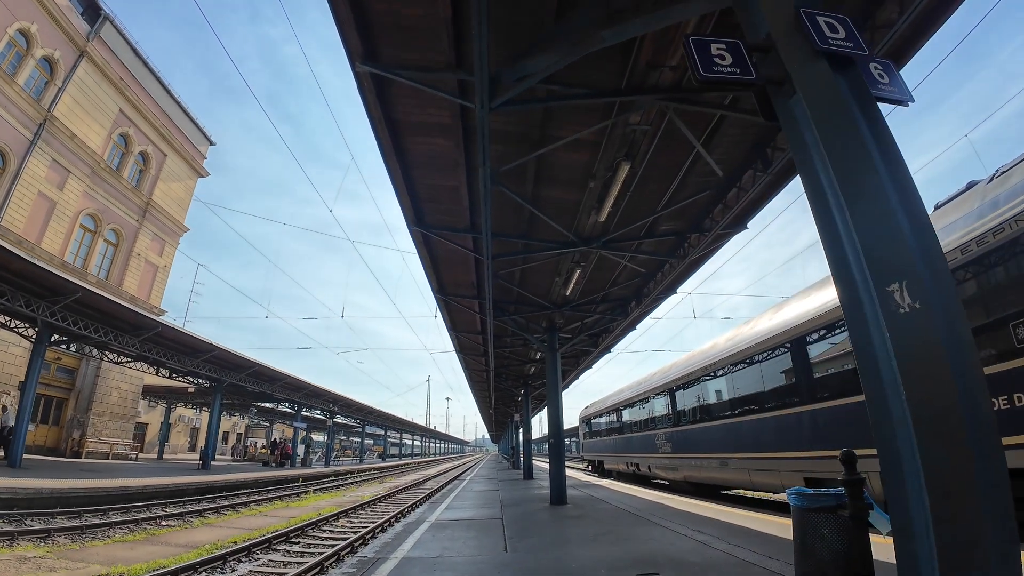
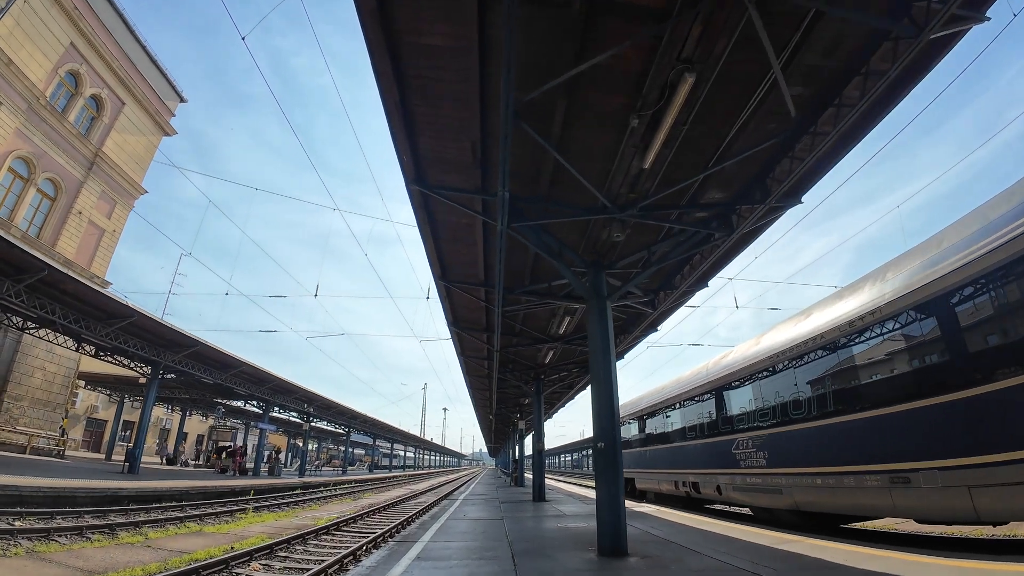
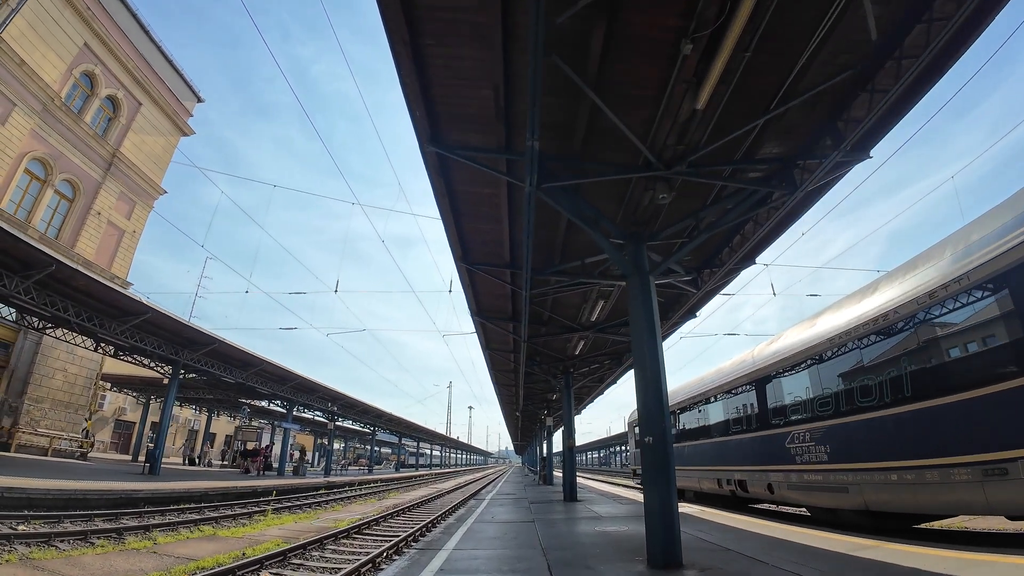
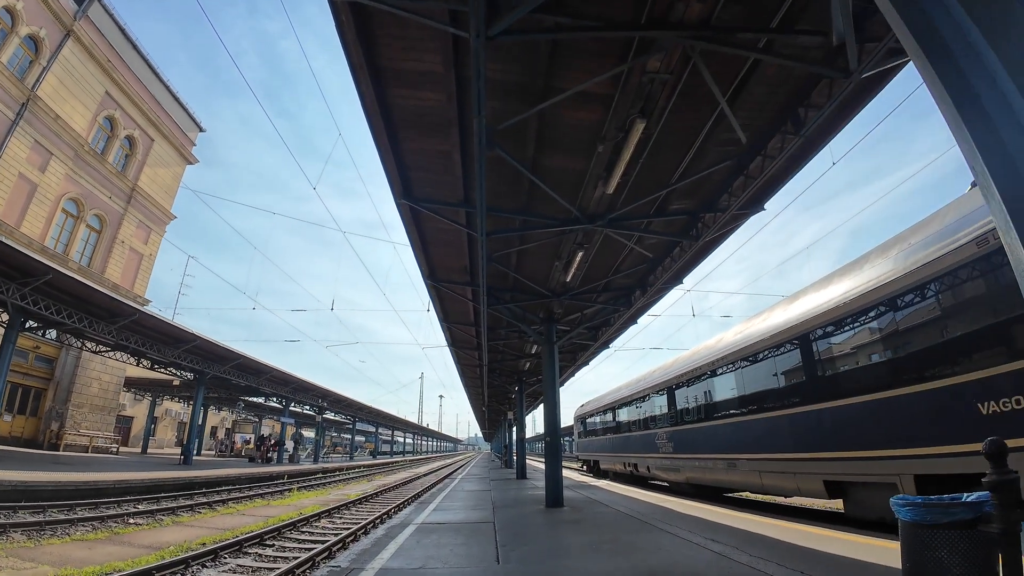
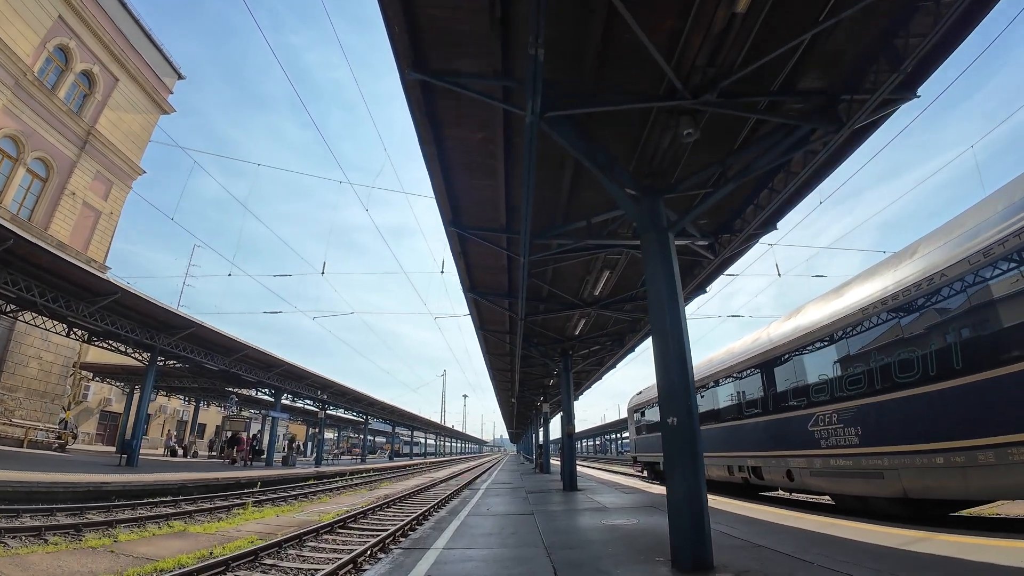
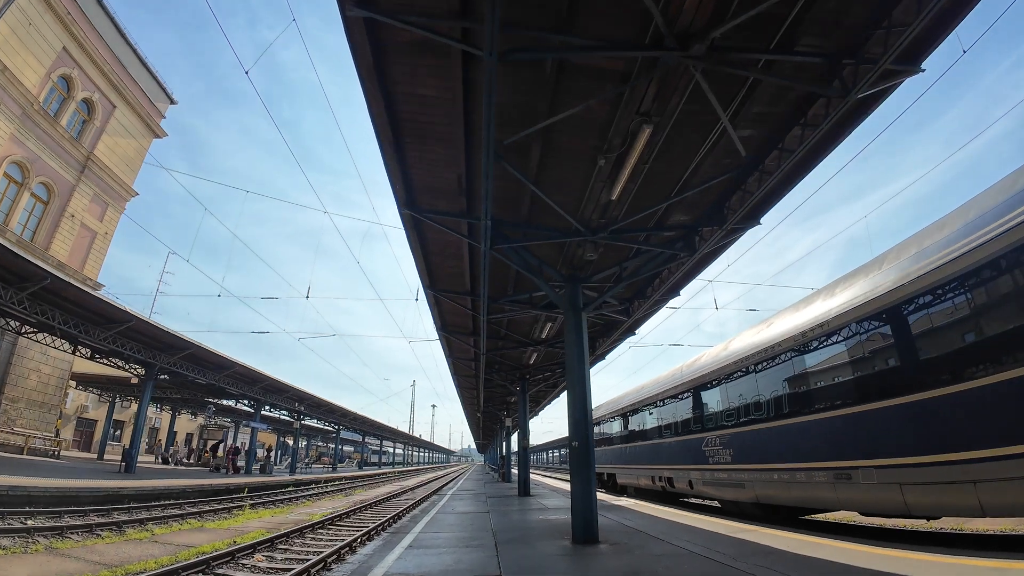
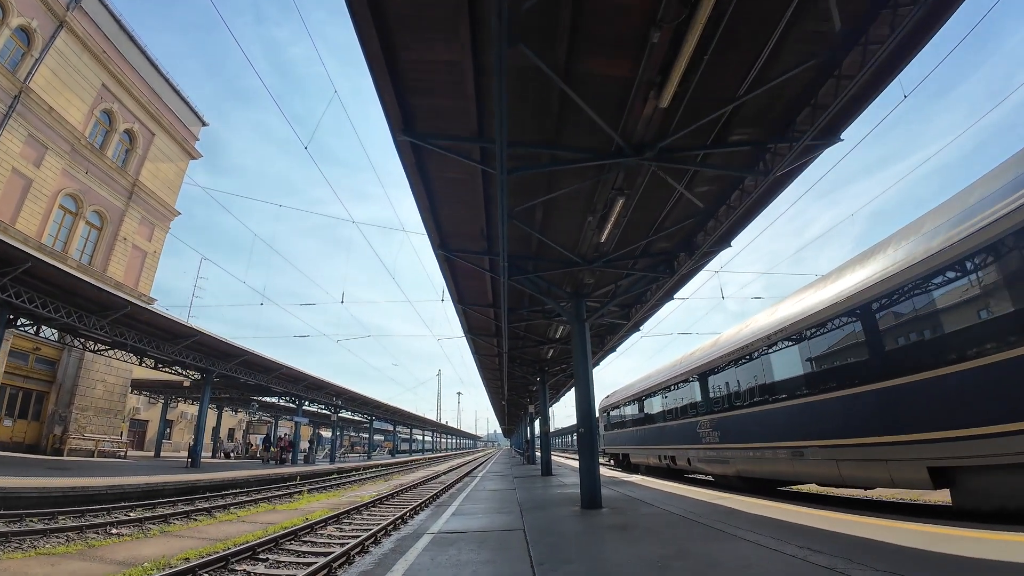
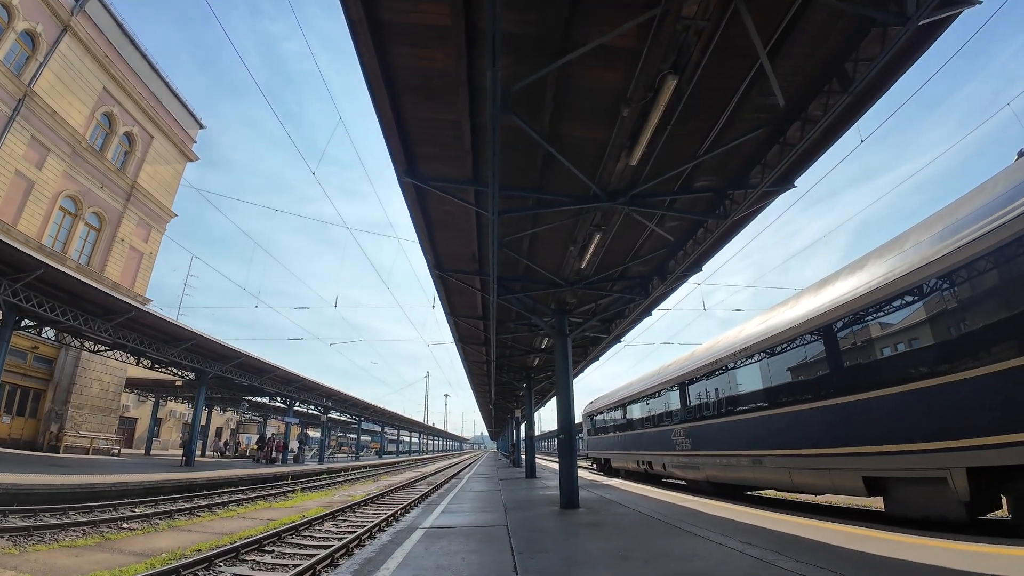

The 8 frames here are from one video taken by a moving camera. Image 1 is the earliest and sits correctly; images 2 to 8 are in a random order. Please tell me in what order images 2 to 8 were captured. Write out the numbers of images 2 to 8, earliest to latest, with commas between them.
4, 8, 7, 6, 2, 3, 5
